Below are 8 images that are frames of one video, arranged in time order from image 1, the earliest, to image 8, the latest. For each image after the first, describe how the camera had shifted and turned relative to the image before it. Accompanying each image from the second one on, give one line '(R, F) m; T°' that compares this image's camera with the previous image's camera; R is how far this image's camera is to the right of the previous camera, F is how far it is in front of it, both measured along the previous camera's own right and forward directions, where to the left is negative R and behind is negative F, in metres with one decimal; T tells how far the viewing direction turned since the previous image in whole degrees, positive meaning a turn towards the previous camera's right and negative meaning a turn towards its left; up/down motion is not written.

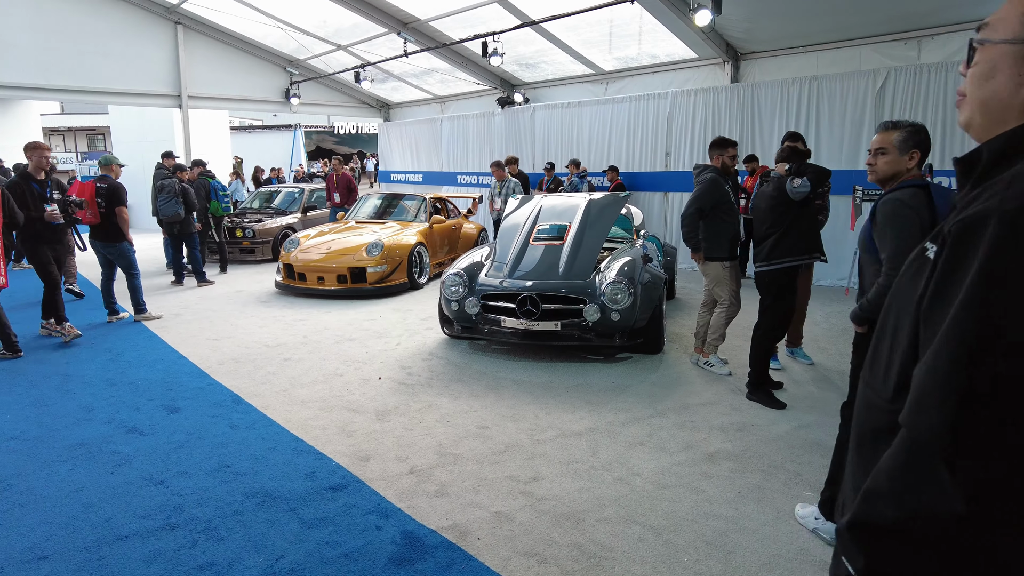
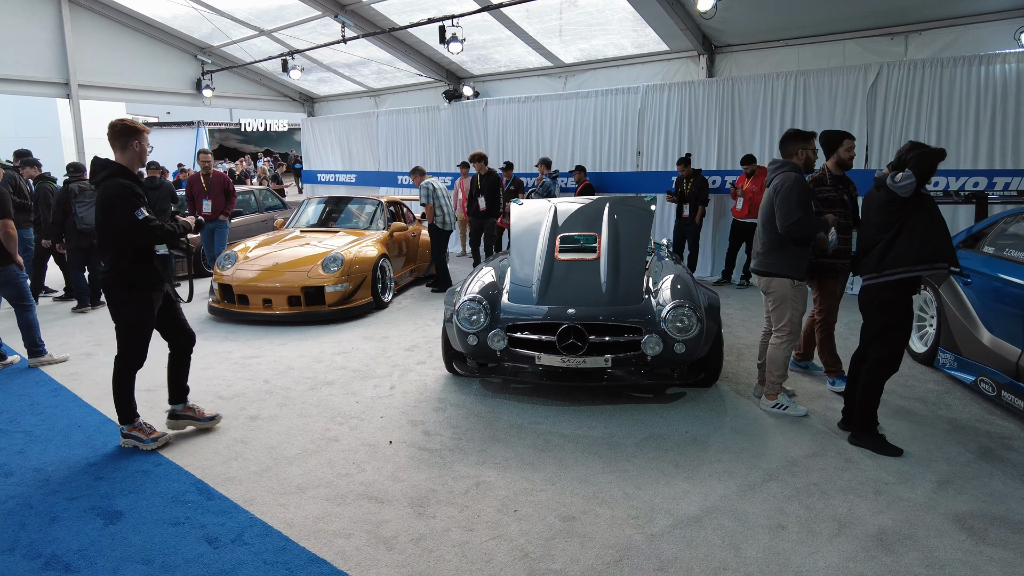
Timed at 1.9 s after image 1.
(-0.7, +0.9) m; +8°
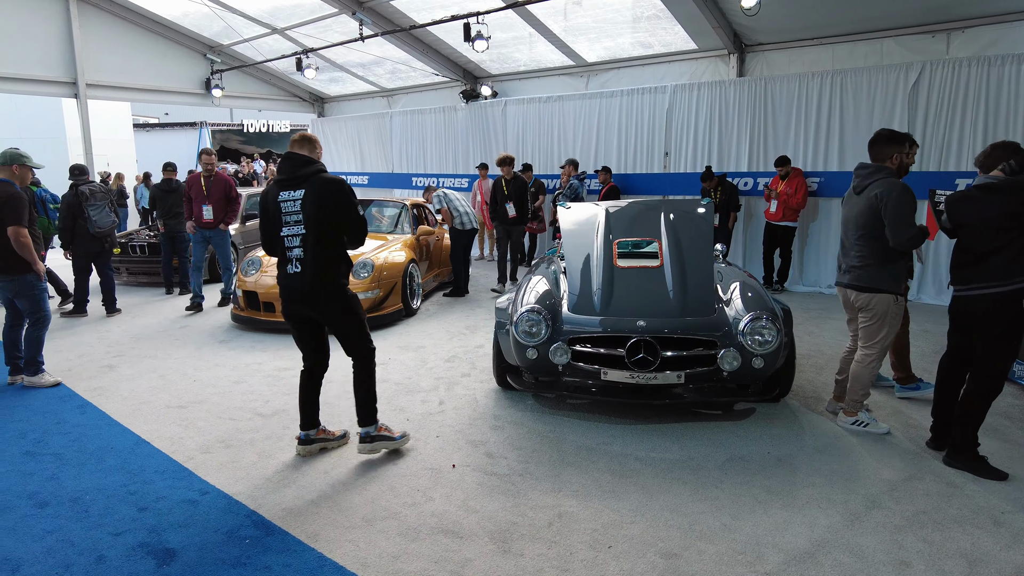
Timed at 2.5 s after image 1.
(-0.4, +0.2) m; 0°
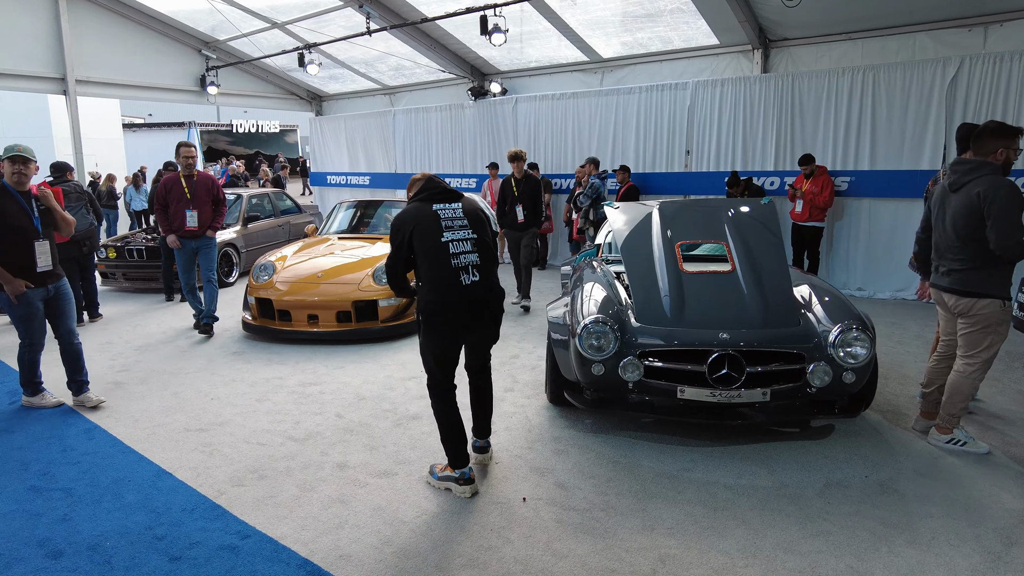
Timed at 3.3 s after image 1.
(-0.4, +0.3) m; +1°
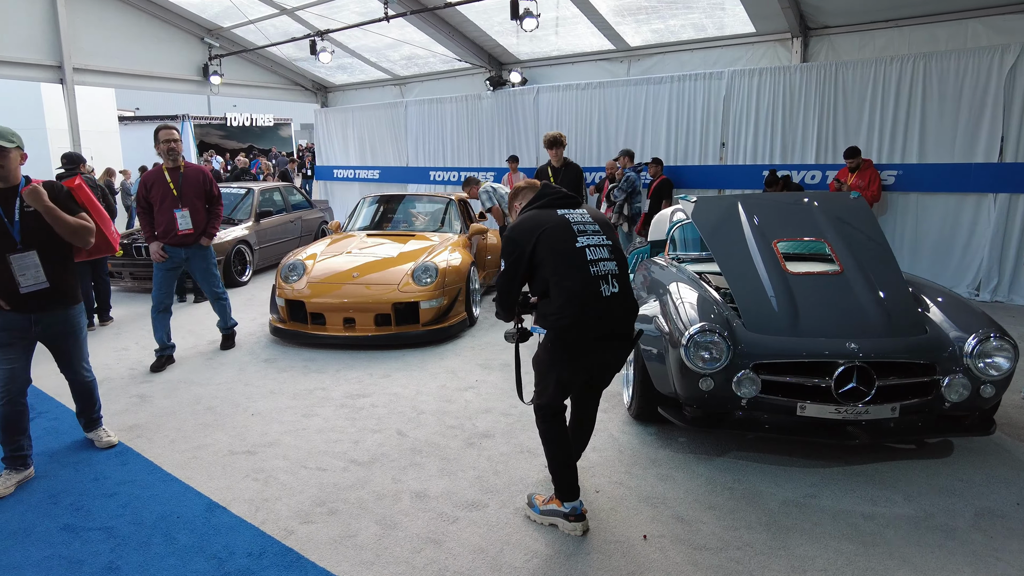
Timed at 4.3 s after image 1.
(-0.5, +0.4) m; +1°
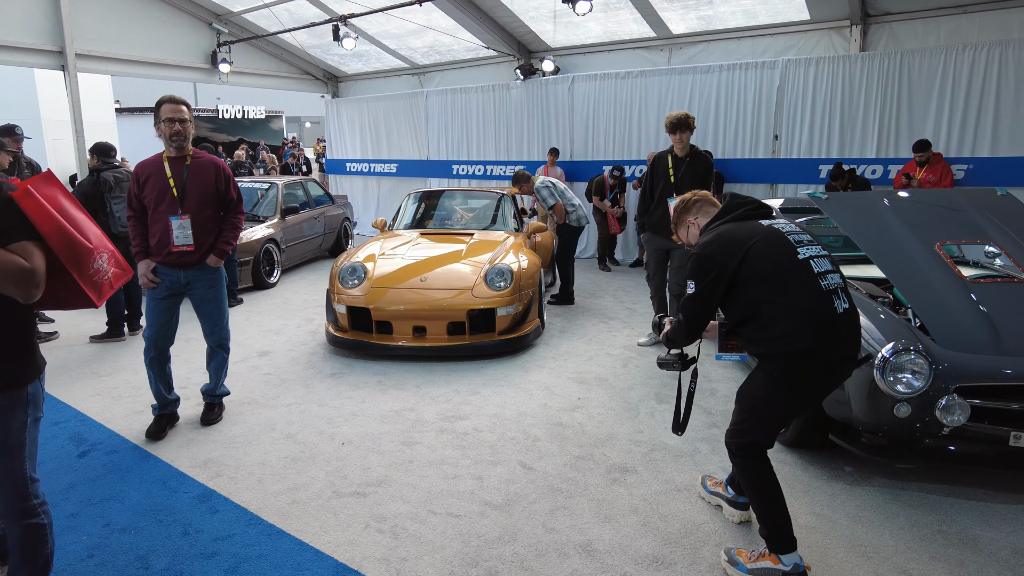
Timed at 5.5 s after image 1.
(-0.7, +0.4) m; +2°
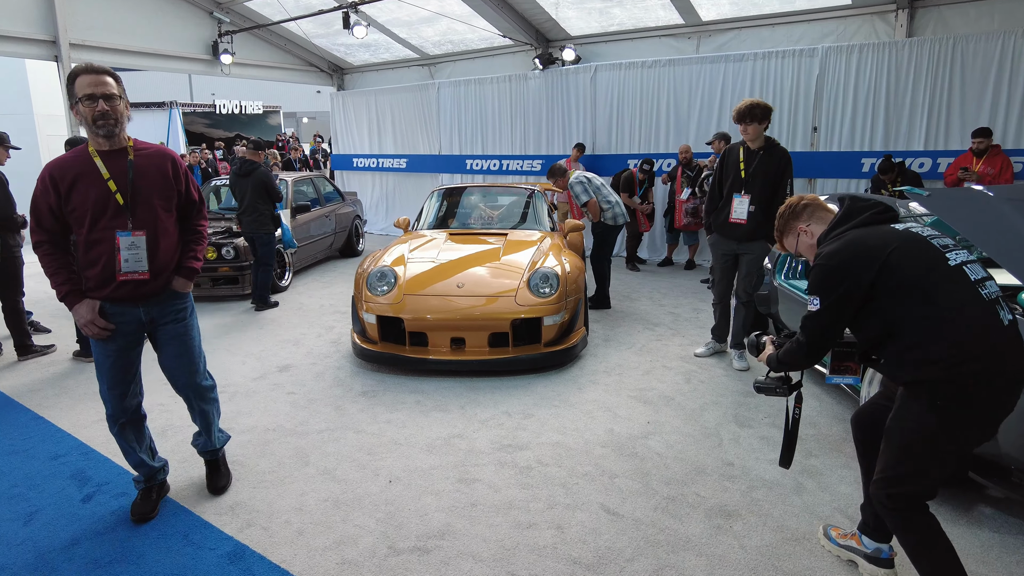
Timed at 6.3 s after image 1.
(-0.3, +0.4) m; 0°
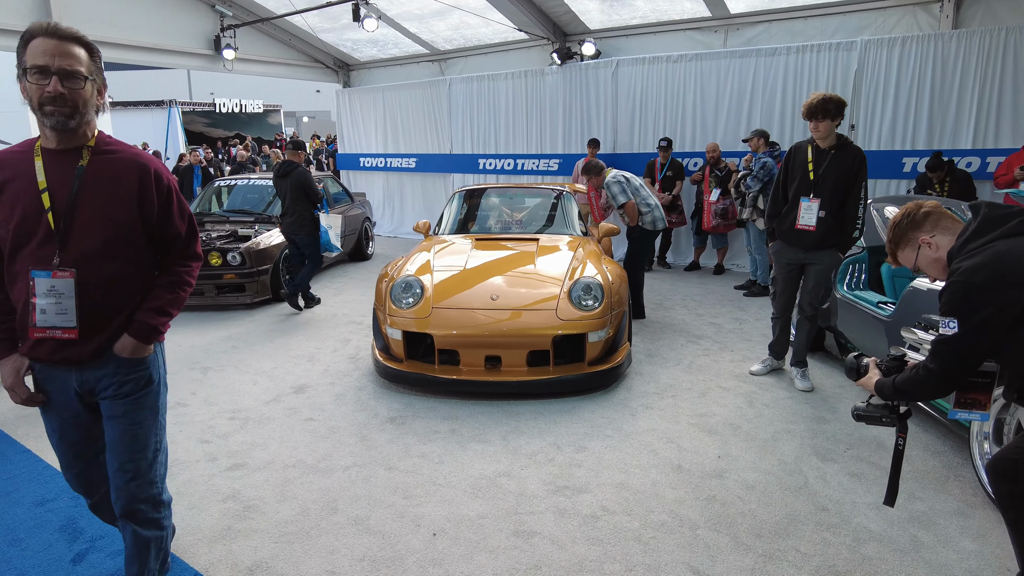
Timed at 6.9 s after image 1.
(-0.2, +0.4) m; 0°
